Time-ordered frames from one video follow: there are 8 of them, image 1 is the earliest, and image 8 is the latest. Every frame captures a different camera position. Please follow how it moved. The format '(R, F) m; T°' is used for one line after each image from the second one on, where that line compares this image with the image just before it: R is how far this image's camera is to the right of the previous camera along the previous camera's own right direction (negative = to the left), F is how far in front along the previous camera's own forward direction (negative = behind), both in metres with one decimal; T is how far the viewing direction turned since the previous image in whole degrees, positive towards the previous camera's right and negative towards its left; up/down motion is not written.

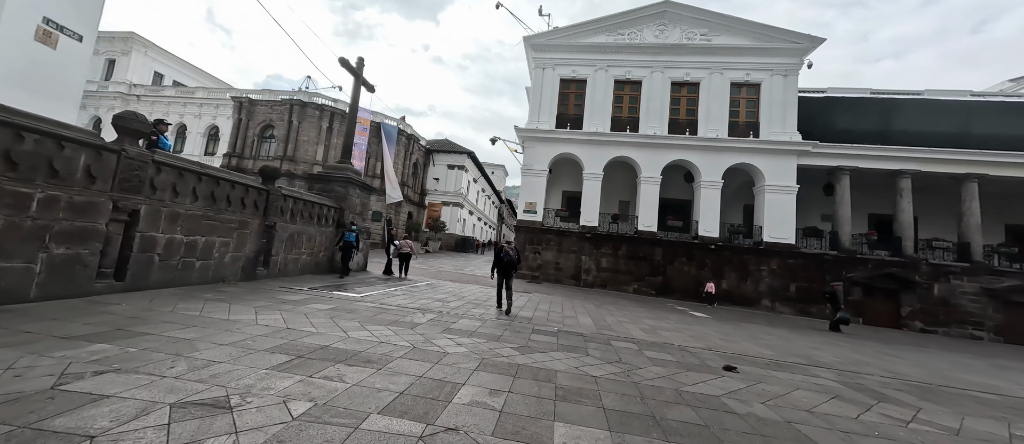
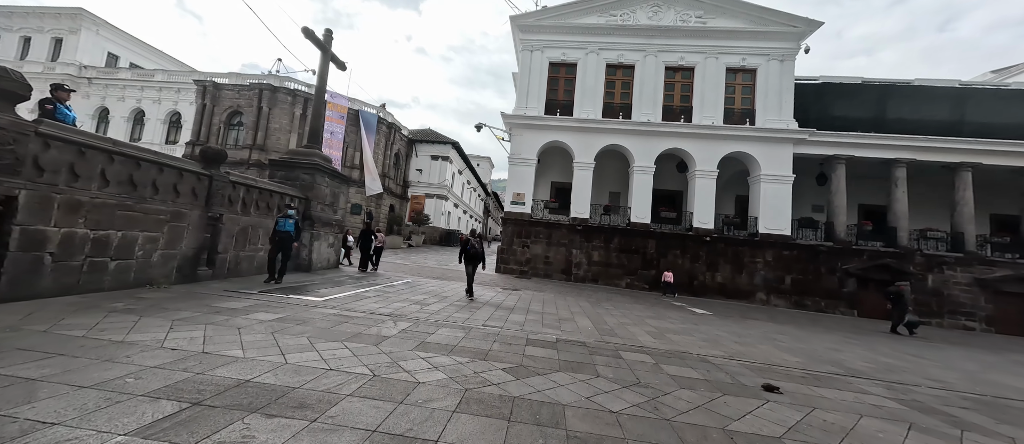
(0.0, +1.0) m; +2°
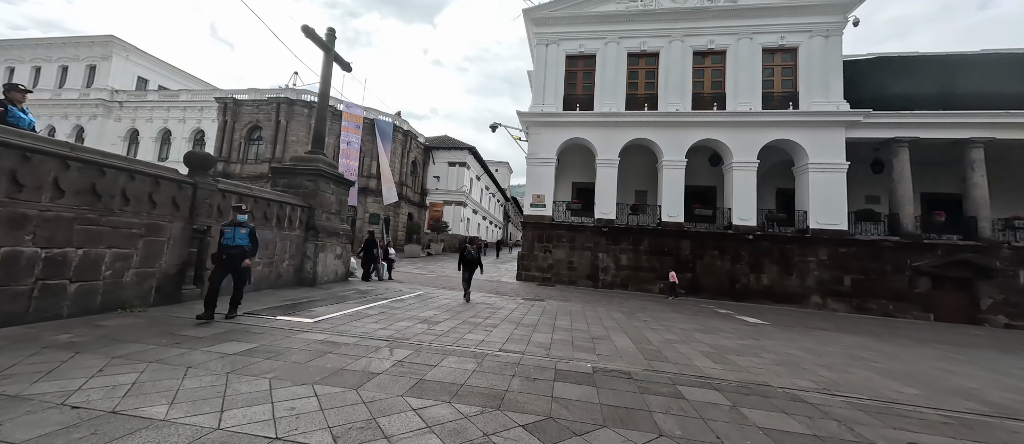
(0.0, +1.0) m; -3°
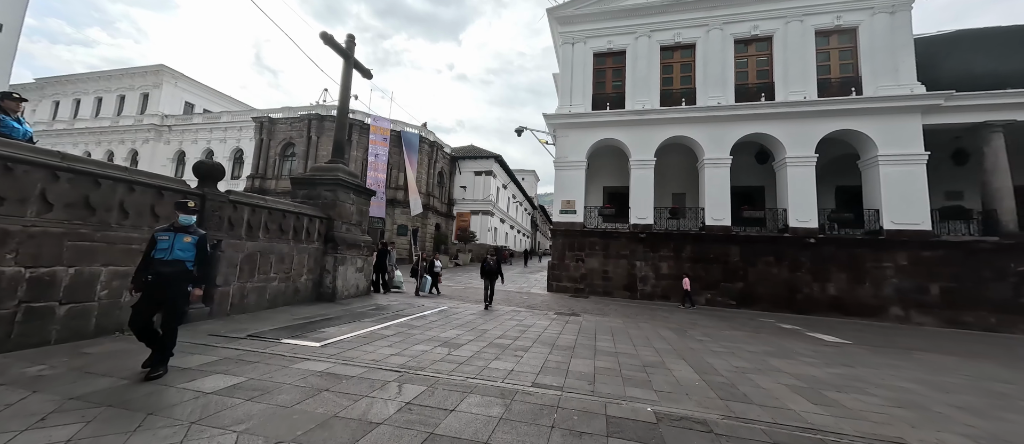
(0.0, +0.8) m; -5°
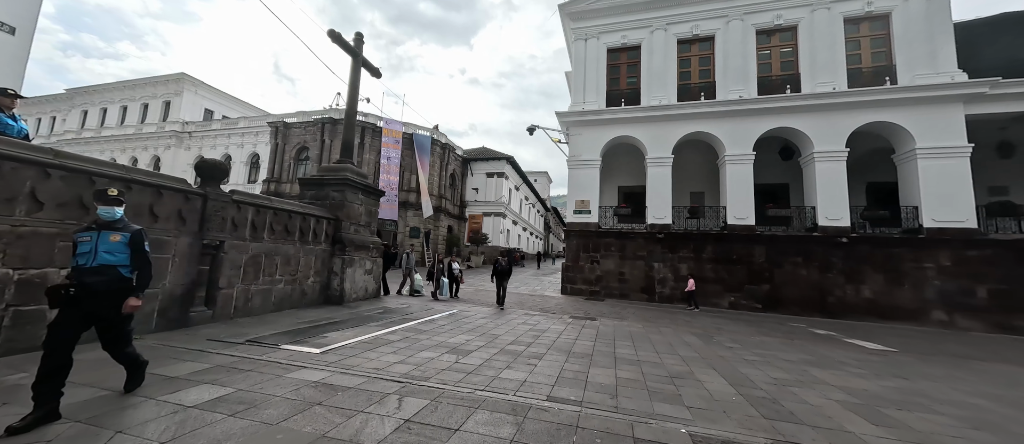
(0.0, +0.4) m; -2°
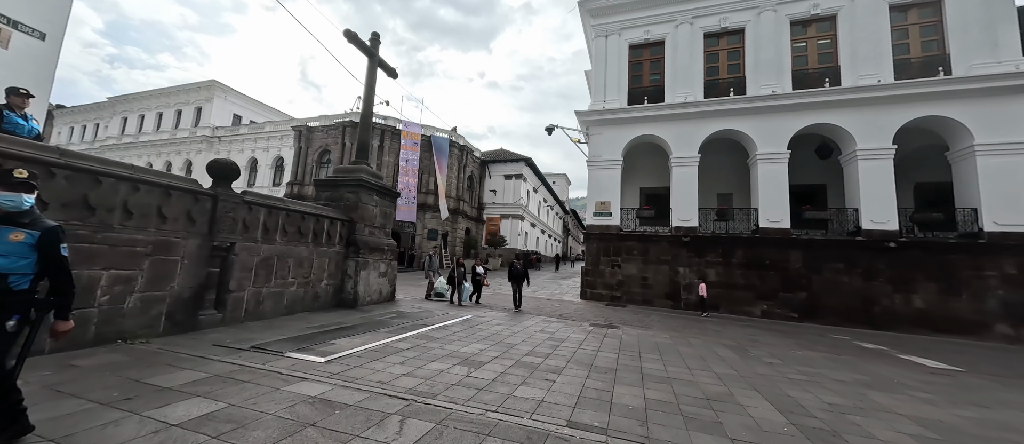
(0.0, +0.4) m; -3°
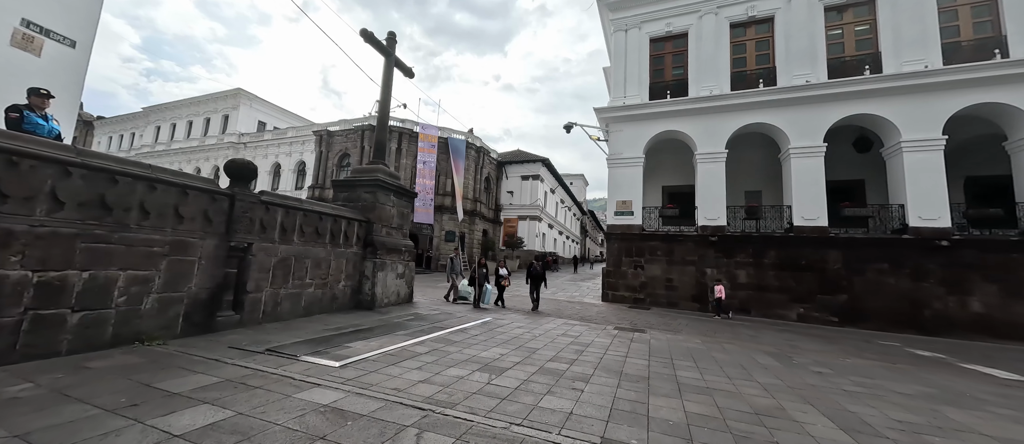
(-0.1, +0.3) m; -3°
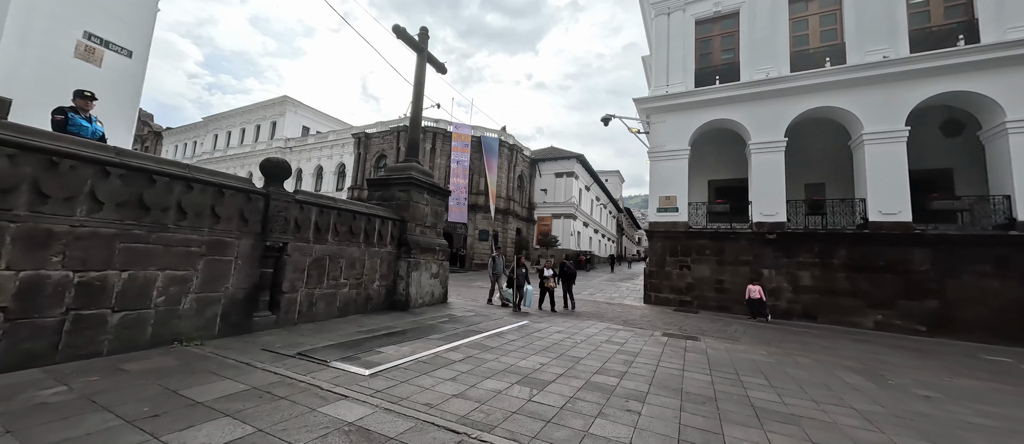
(-0.1, +0.4) m; -5°
